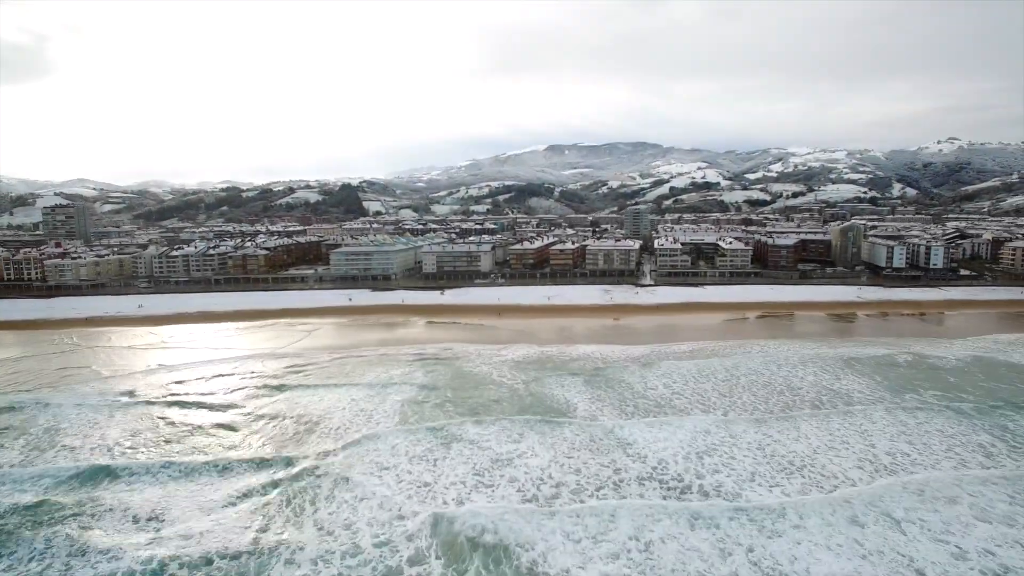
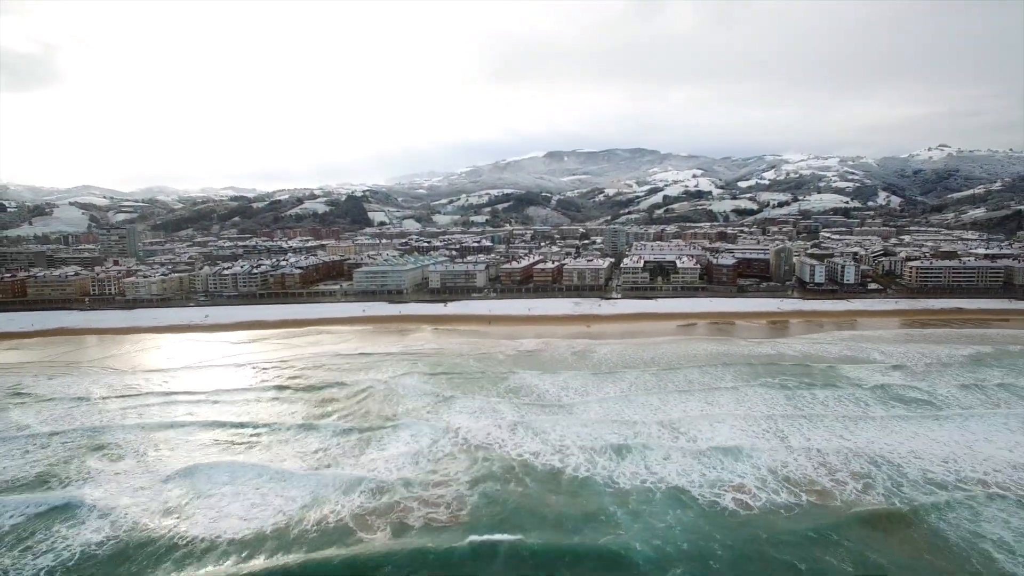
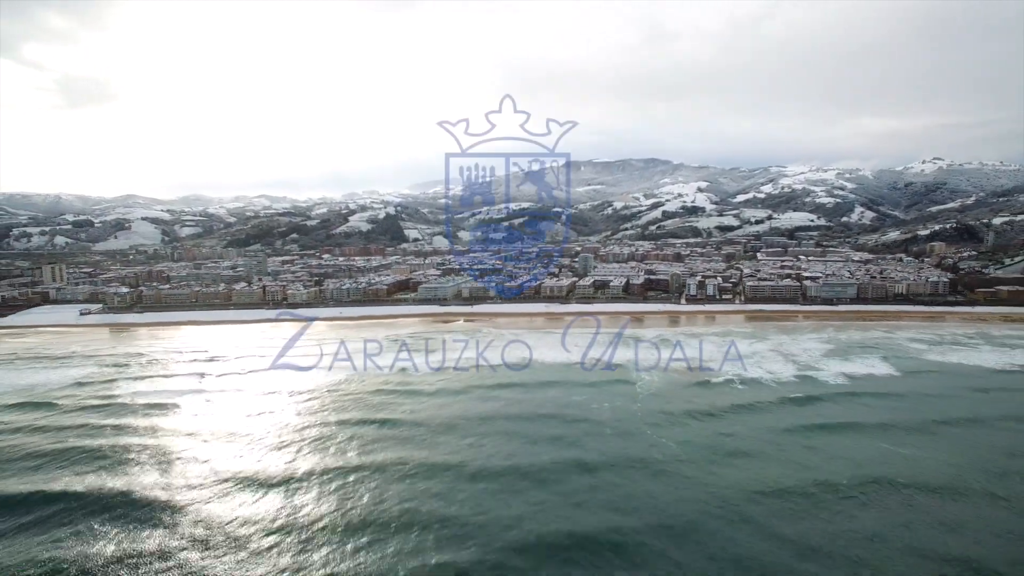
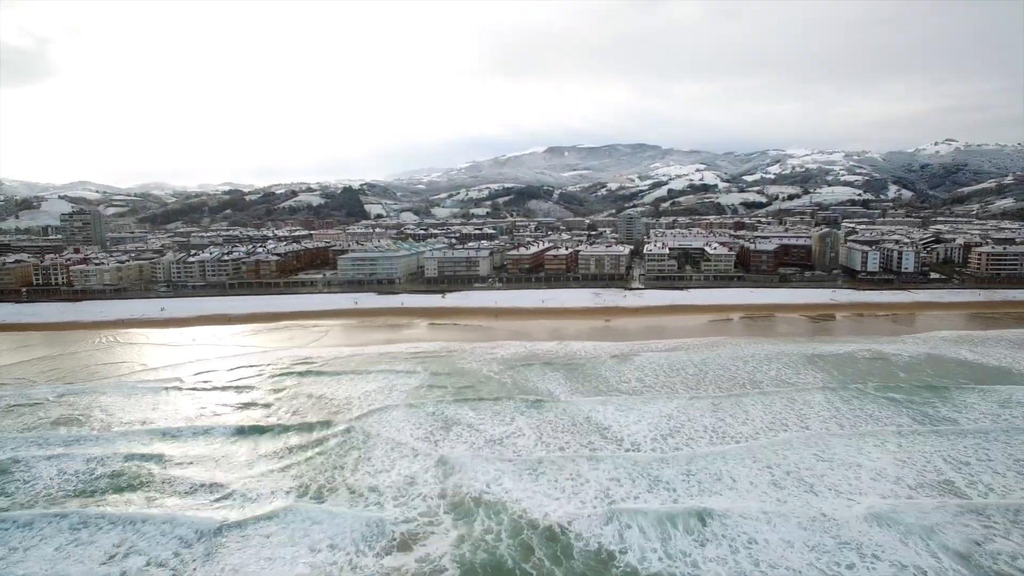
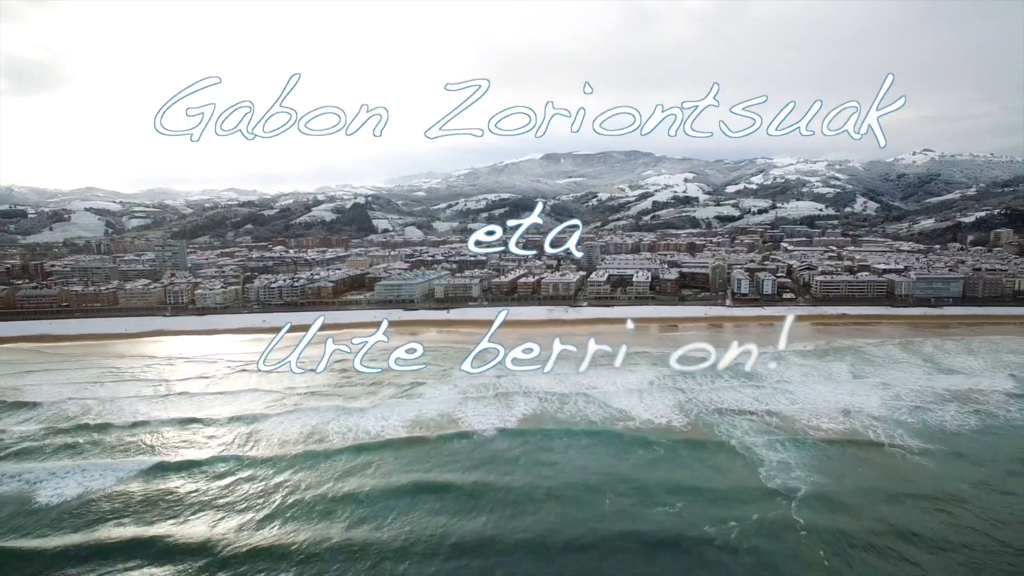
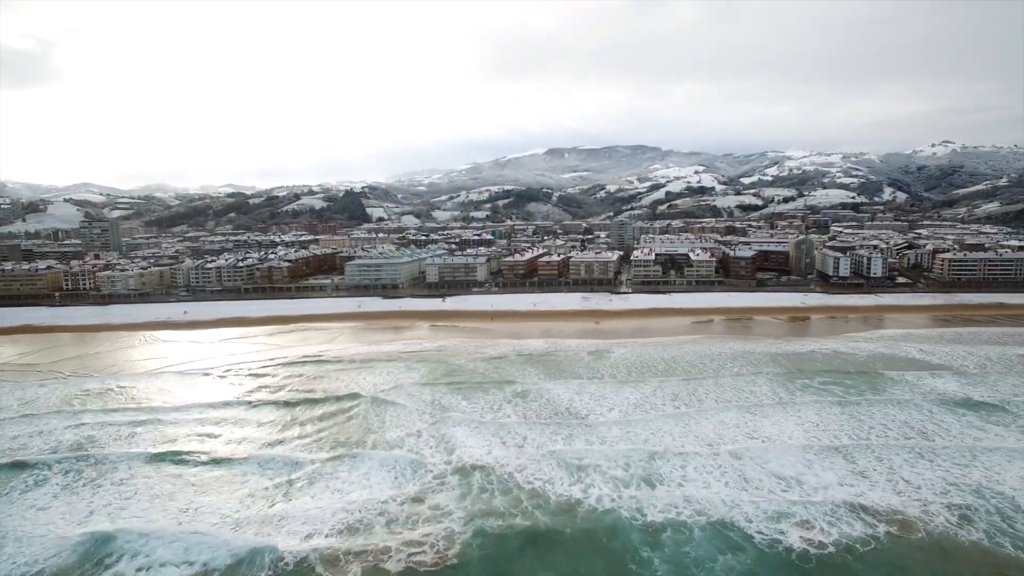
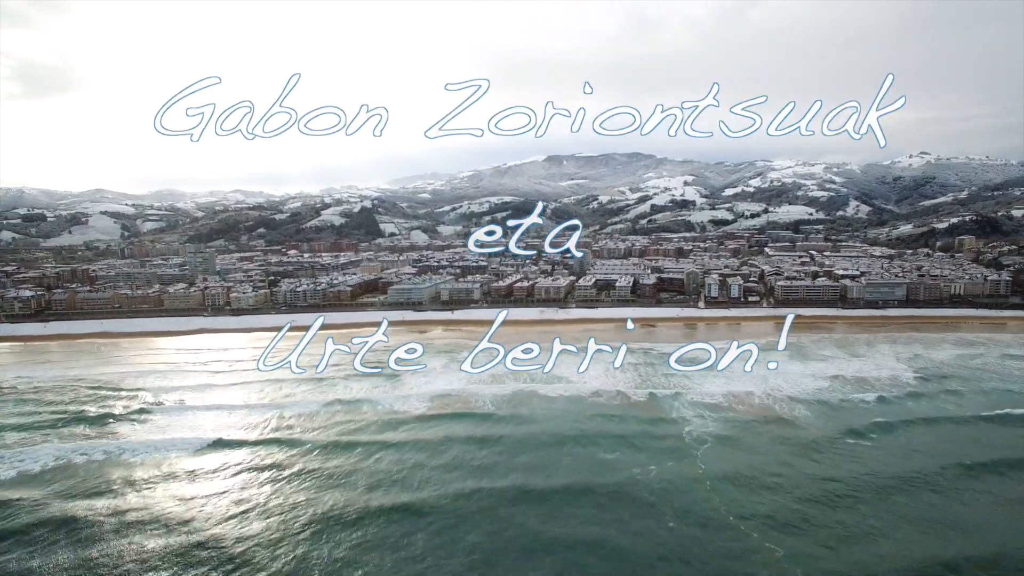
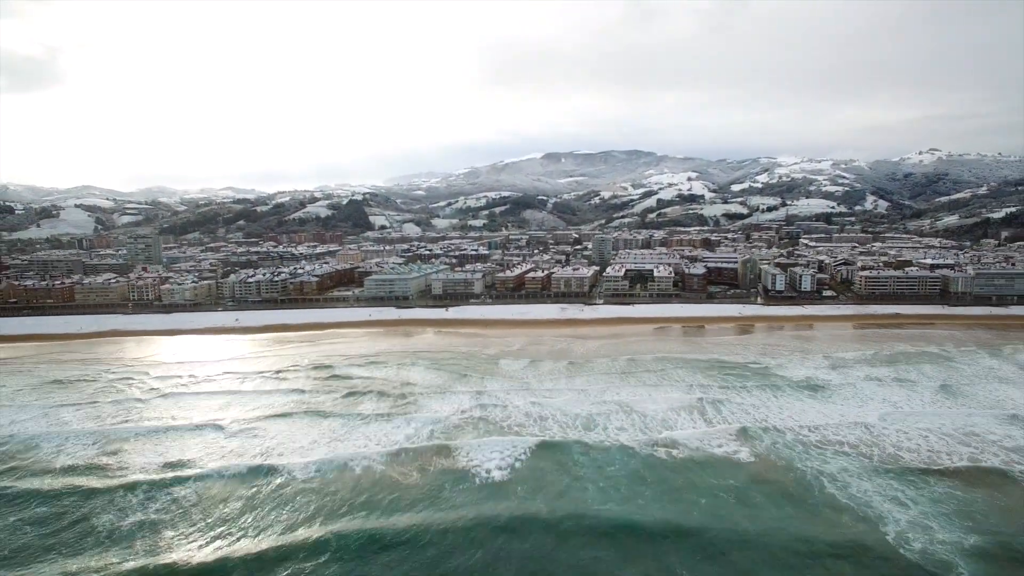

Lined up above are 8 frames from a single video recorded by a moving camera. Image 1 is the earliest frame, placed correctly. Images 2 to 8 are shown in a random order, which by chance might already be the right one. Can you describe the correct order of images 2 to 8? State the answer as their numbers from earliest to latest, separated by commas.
4, 6, 2, 8, 5, 7, 3
